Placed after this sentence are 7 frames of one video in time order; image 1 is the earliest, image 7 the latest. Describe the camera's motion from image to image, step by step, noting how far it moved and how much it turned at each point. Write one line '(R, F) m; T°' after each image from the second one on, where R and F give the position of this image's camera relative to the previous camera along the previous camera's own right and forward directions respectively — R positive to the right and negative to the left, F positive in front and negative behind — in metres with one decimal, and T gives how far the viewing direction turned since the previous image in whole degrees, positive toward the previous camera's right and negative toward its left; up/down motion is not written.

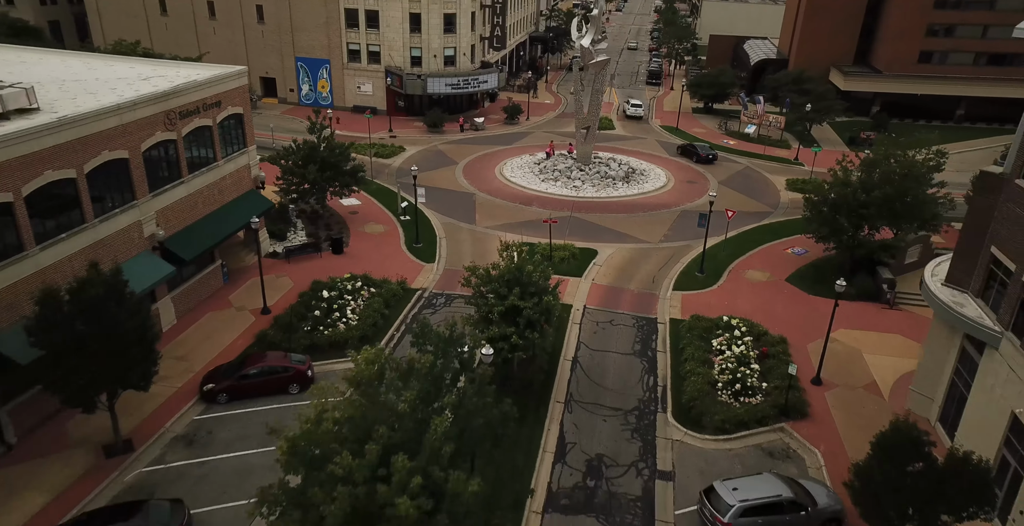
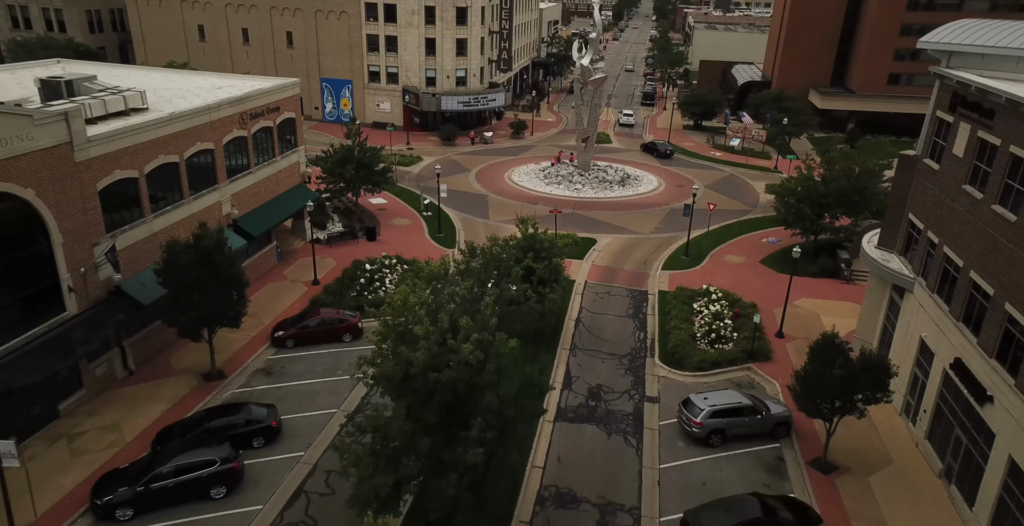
(-0.6, -5.1) m; 0°
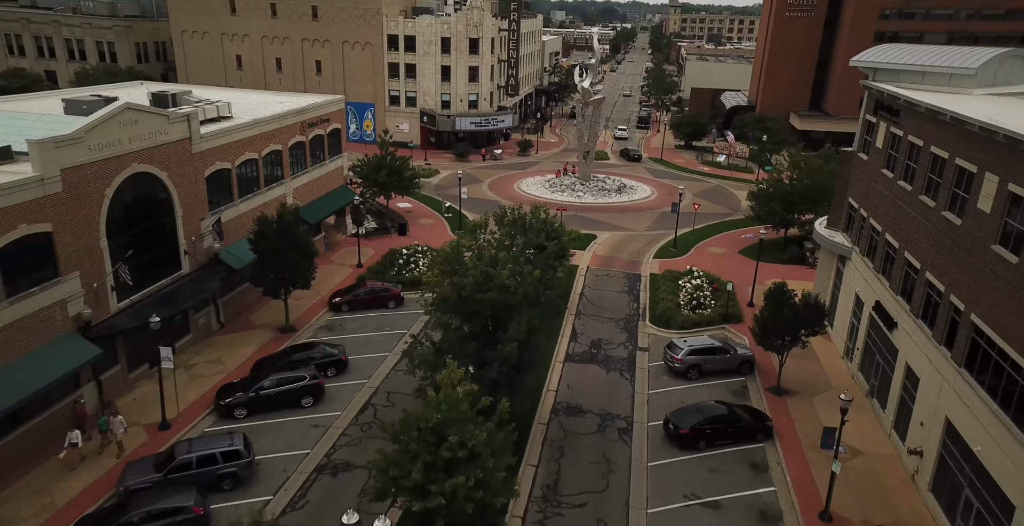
(-0.8, -6.0) m; 0°
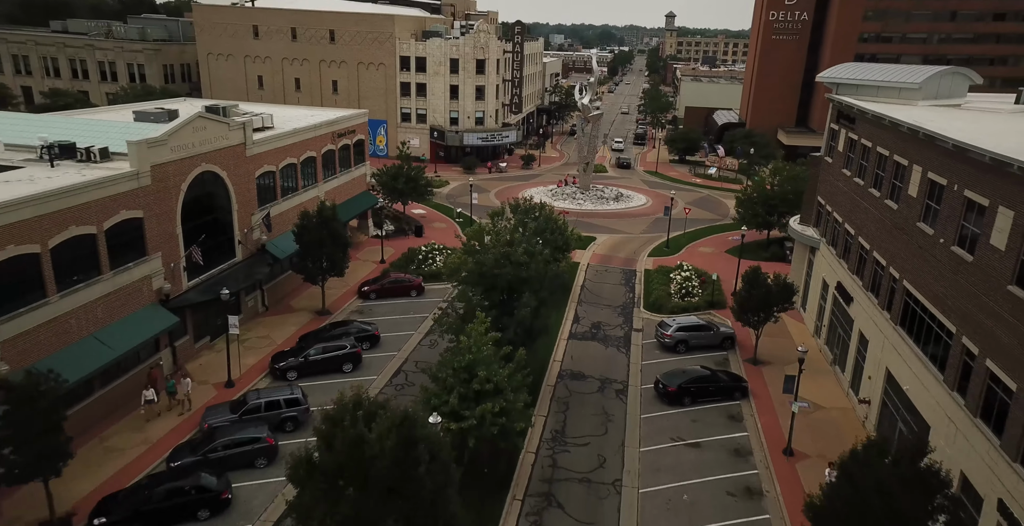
(-0.5, -4.2) m; 0°
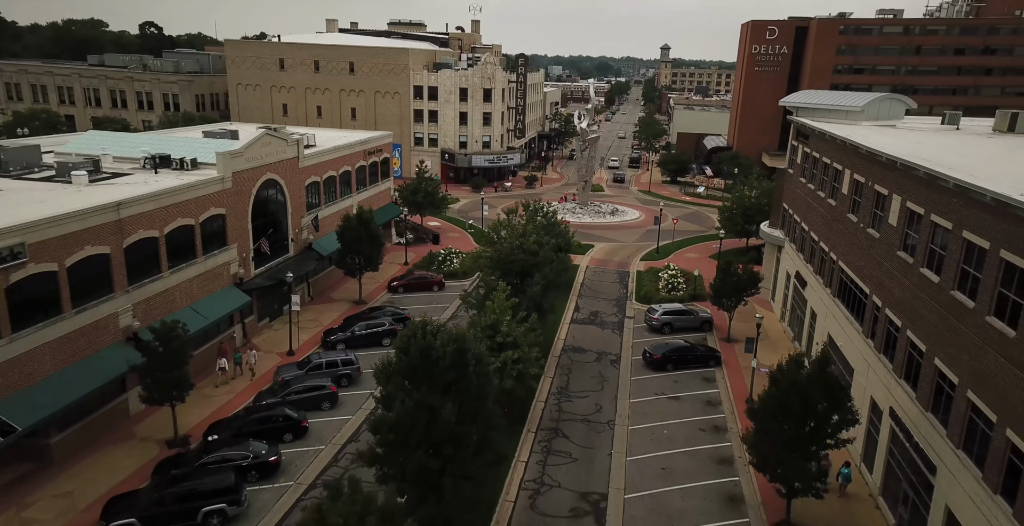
(-0.6, -5.9) m; 0°
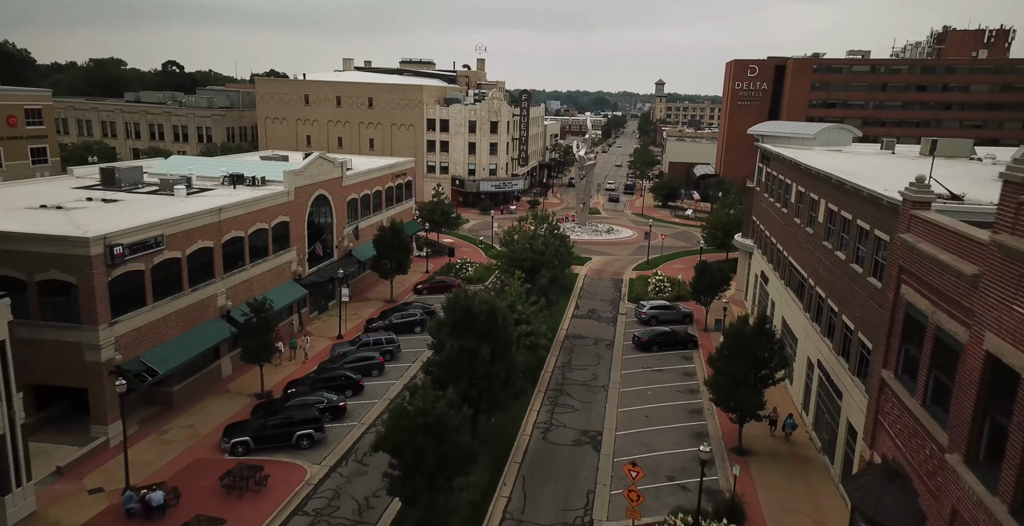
(-0.7, -6.9) m; 0°
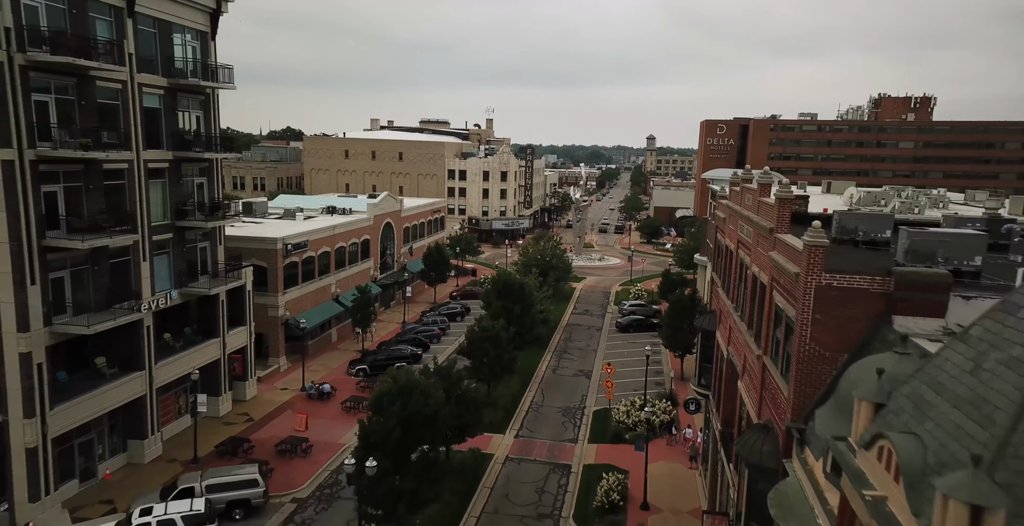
(-1.4, -15.4) m; 0°
